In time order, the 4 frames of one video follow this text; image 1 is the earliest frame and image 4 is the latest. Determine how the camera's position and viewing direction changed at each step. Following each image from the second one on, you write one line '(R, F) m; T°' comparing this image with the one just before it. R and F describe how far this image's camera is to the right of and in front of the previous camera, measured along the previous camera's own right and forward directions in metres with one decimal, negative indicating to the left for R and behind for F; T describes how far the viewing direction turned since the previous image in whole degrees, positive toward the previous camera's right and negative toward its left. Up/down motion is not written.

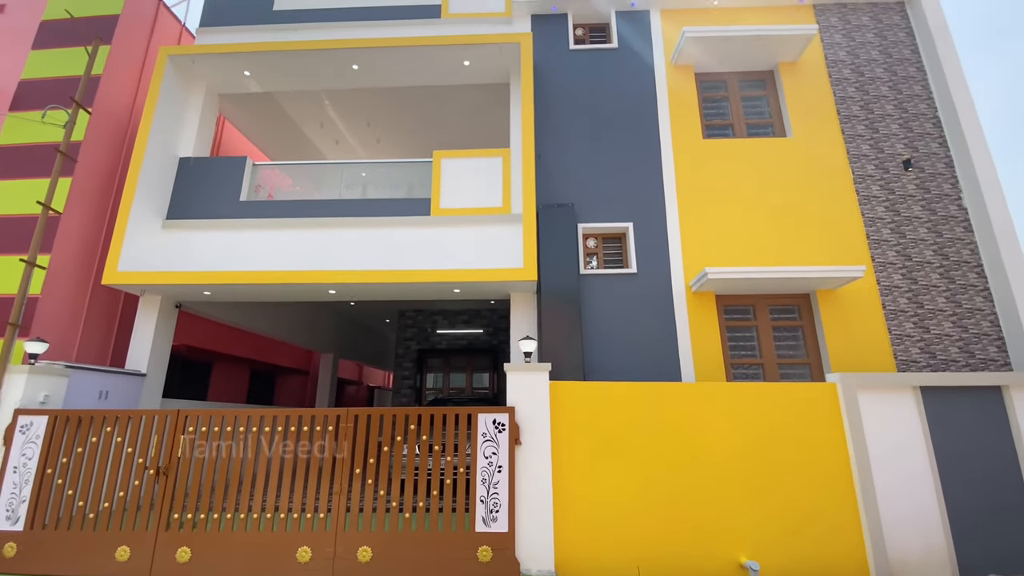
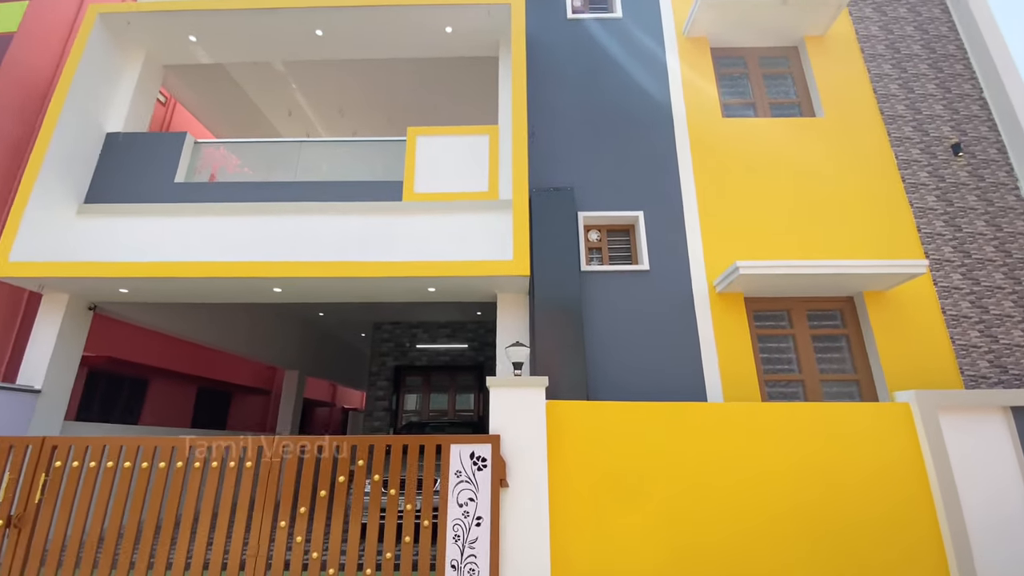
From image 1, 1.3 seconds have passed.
(0.0, +1.2) m; +1°
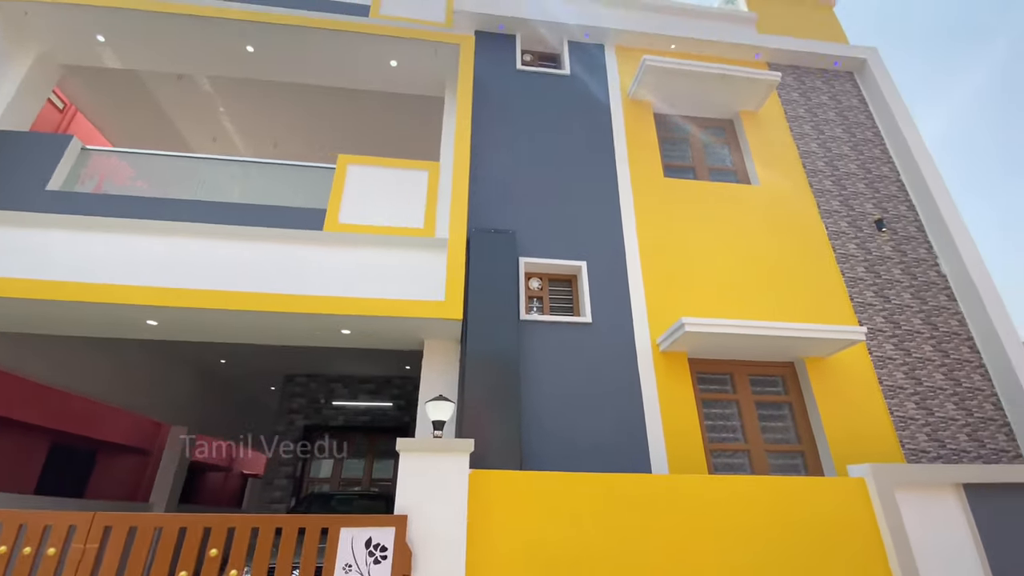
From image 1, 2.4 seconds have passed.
(+0.1, +0.6) m; +7°
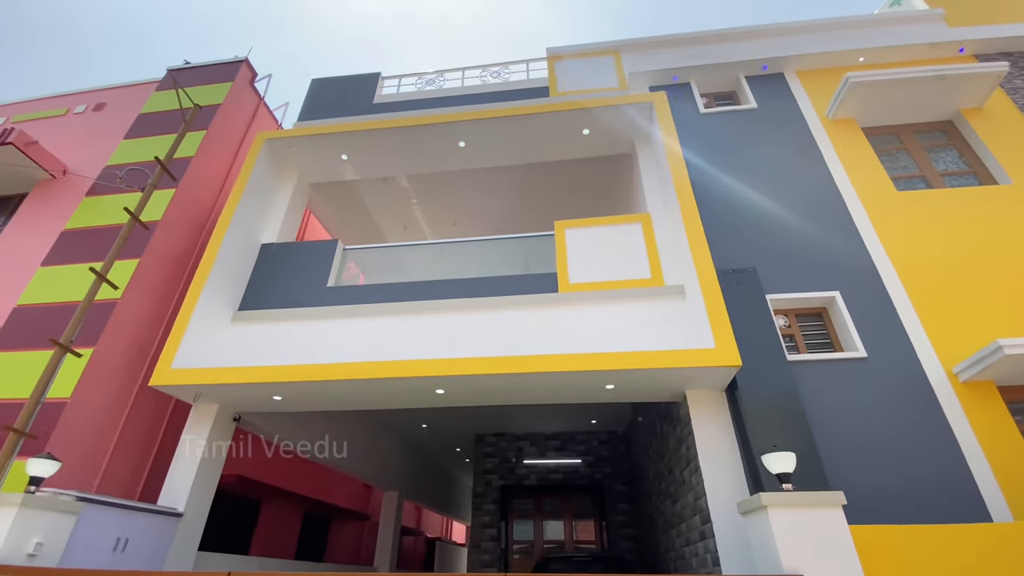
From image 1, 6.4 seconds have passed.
(-1.6, -0.3) m; -11°
